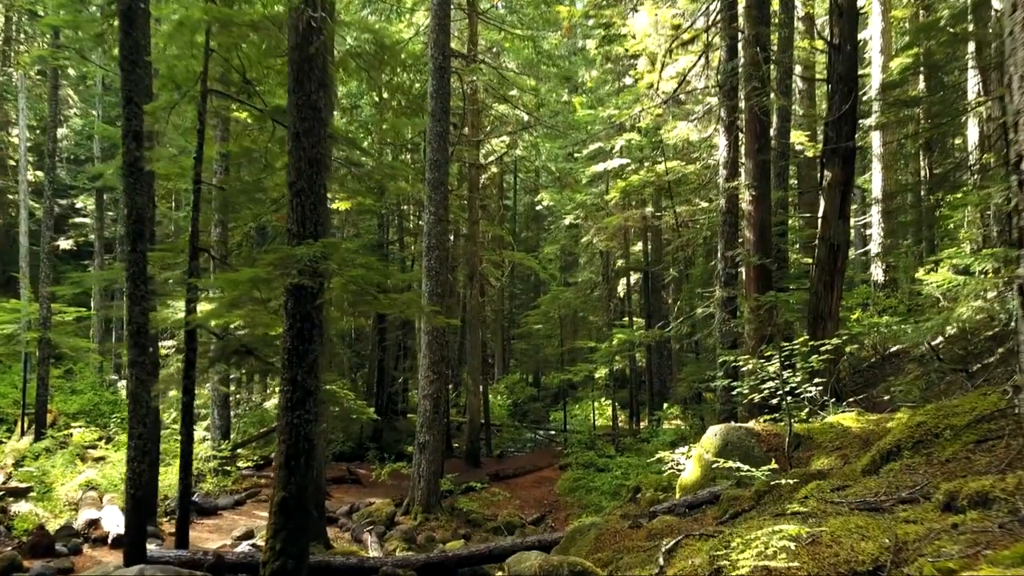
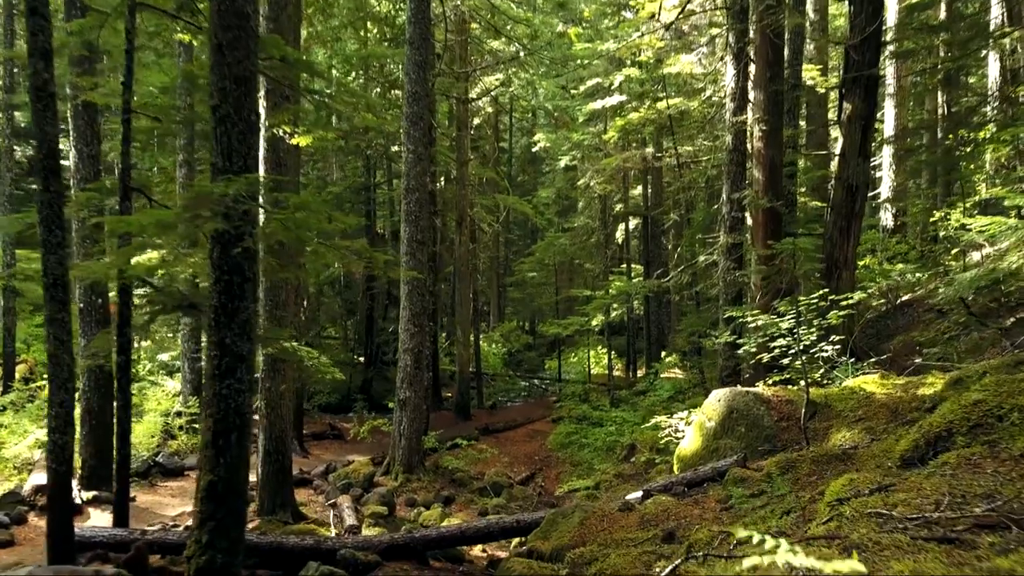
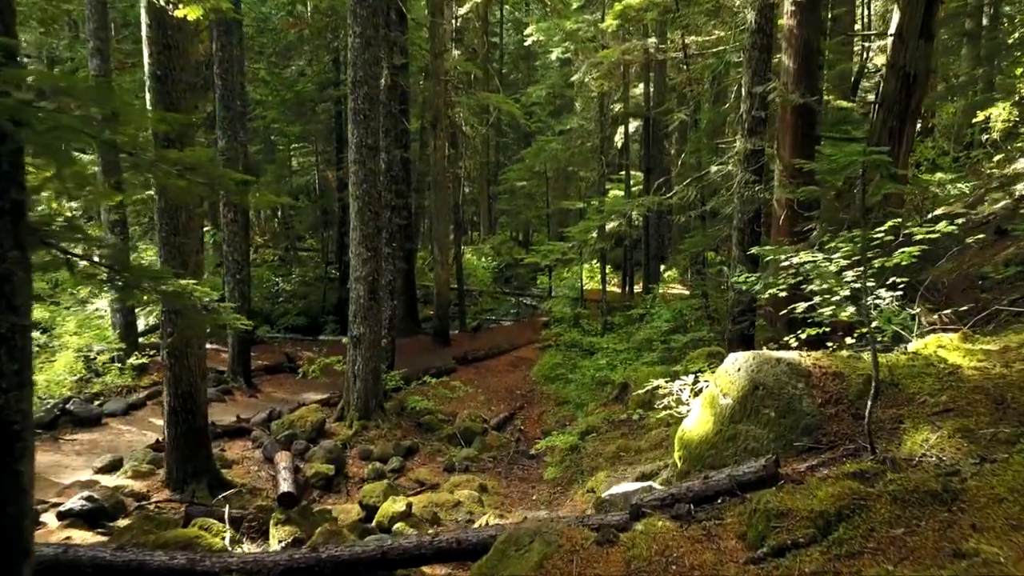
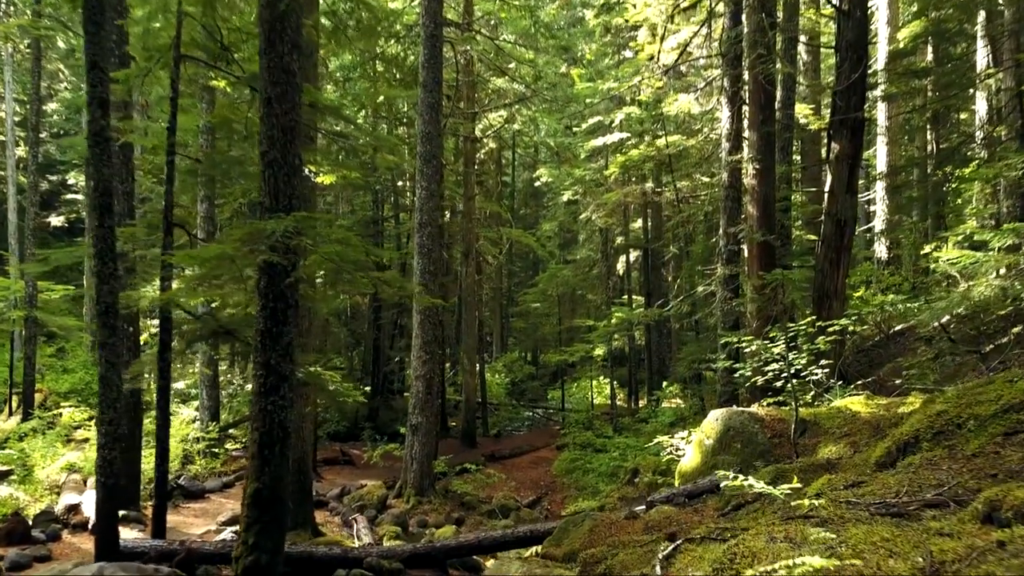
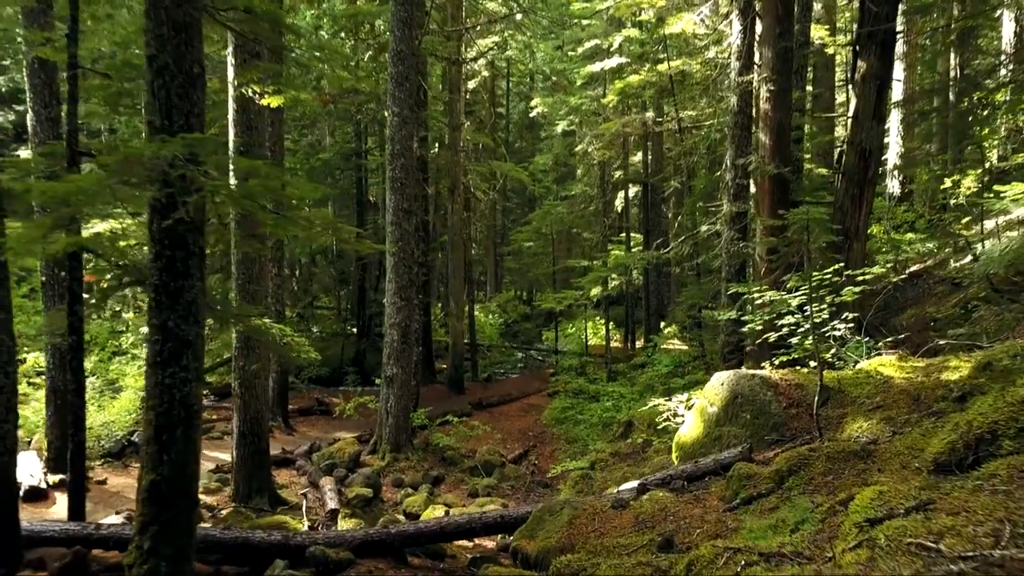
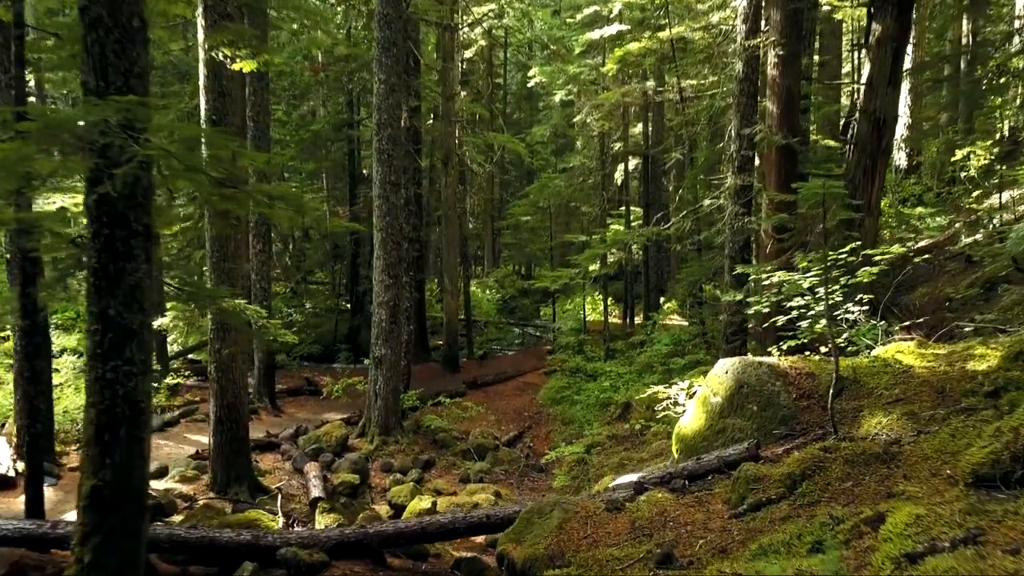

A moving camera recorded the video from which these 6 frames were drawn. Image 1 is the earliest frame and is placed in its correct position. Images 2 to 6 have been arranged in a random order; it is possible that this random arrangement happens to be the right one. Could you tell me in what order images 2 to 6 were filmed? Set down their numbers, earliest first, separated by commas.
4, 2, 5, 6, 3
